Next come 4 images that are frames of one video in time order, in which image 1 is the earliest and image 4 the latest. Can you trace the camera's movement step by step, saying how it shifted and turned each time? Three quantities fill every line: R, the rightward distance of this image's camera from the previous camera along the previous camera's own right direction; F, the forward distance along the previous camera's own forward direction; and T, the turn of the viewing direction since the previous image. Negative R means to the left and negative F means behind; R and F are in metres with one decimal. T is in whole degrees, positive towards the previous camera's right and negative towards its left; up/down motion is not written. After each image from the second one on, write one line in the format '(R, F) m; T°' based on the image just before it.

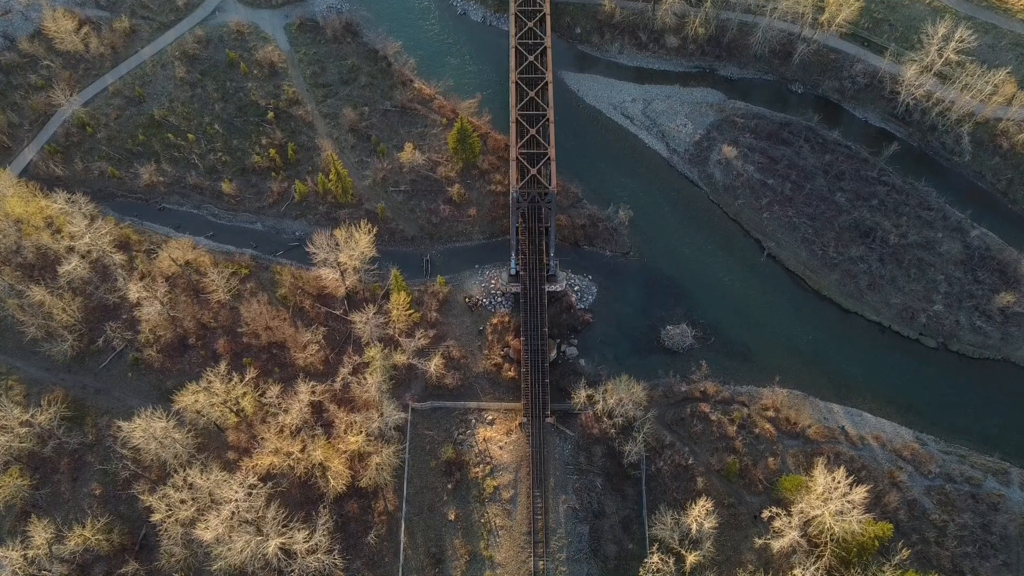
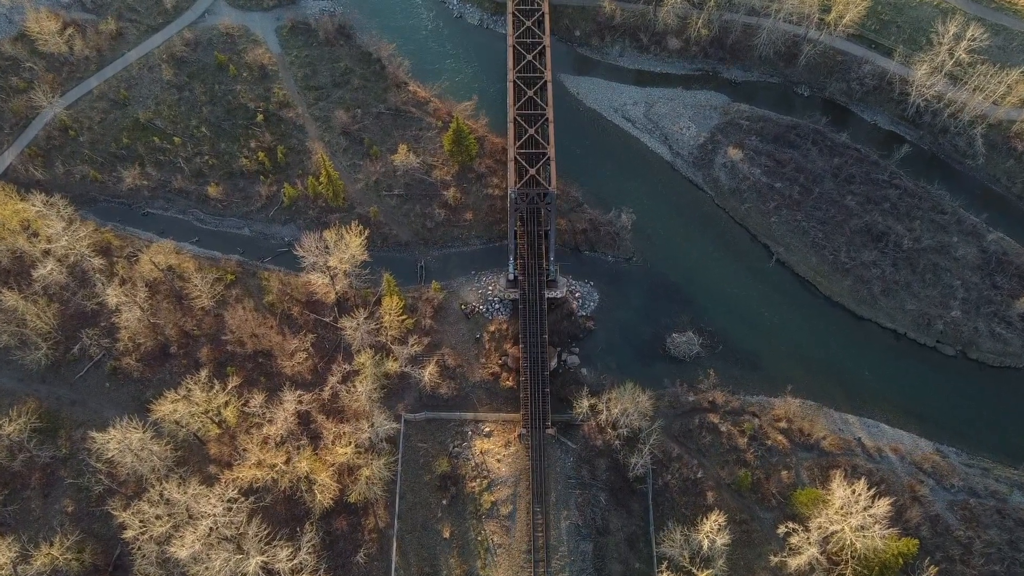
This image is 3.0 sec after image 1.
(-1.2, +2.9) m; +1°
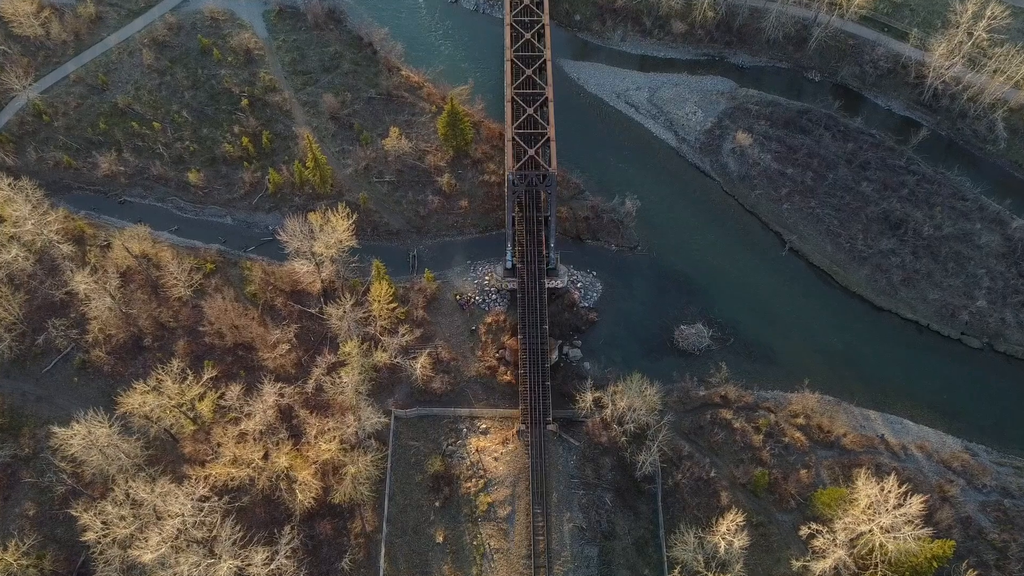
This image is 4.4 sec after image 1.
(-1.5, +3.9) m; +1°
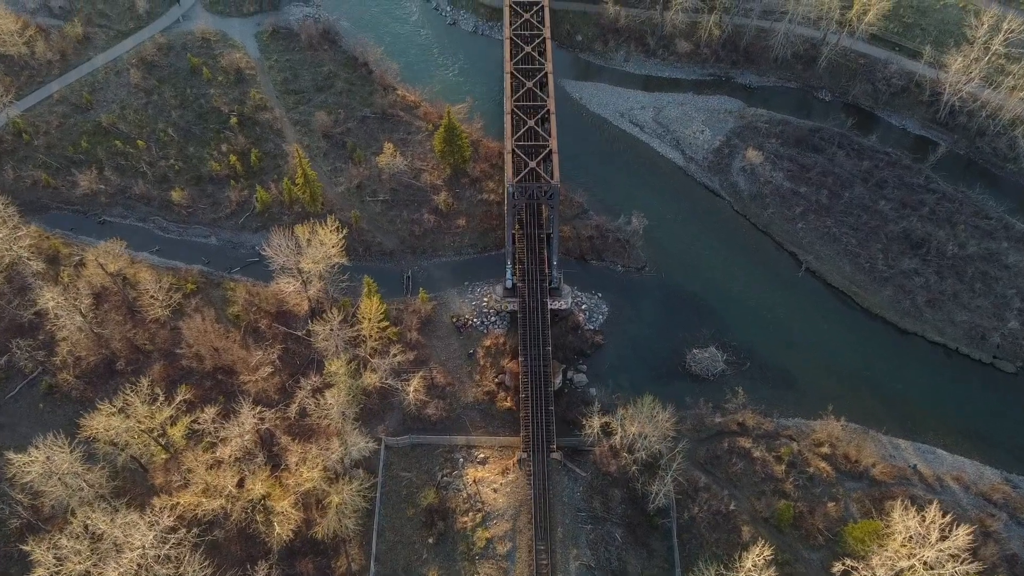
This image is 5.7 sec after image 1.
(-1.6, +3.5) m; +1°
